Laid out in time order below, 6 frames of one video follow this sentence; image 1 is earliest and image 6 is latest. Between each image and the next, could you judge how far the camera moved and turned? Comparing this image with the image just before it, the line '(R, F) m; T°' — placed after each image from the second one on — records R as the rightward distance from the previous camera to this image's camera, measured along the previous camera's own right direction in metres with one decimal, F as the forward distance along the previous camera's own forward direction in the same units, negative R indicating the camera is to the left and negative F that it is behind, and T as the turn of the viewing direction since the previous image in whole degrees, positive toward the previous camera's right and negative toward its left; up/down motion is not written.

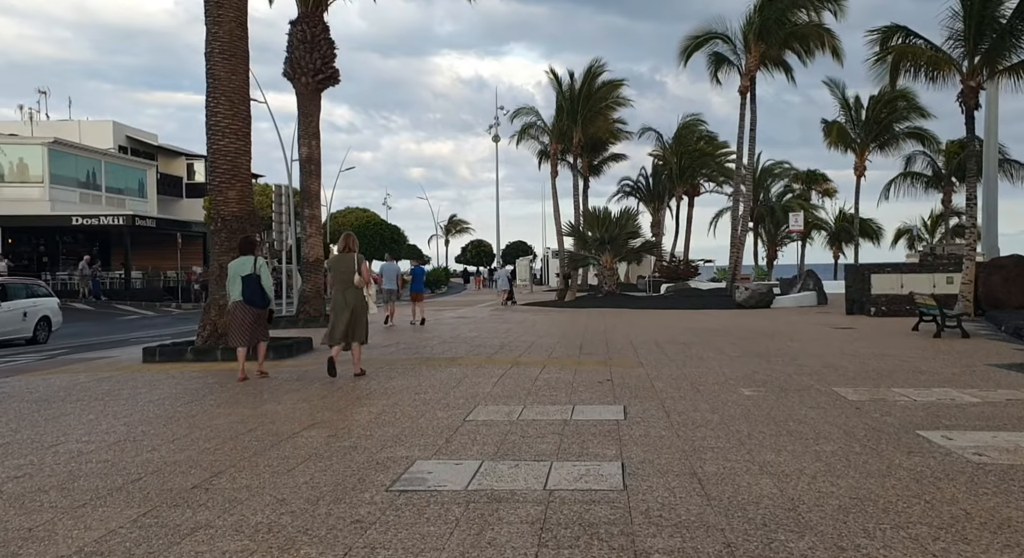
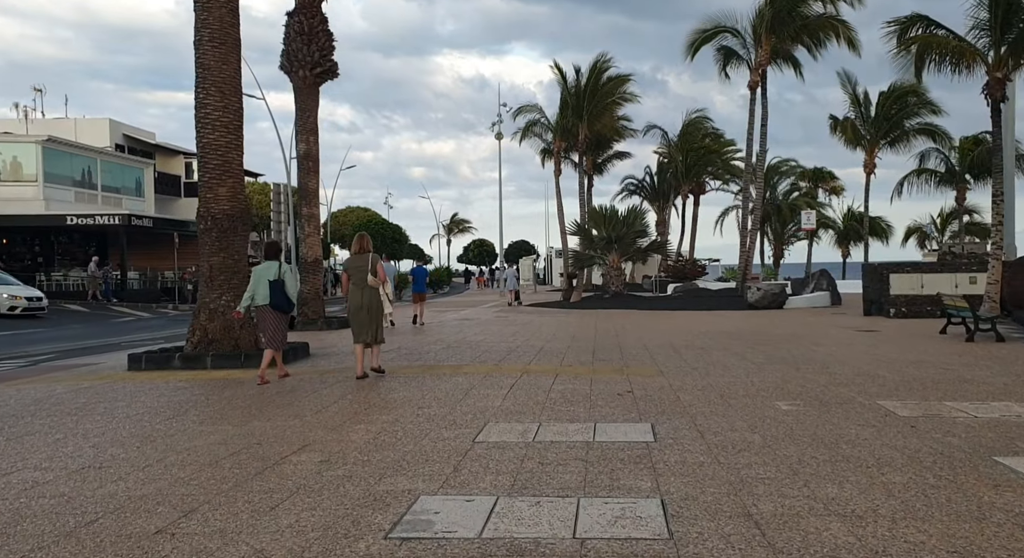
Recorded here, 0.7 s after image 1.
(-0.1, +0.7) m; 0°
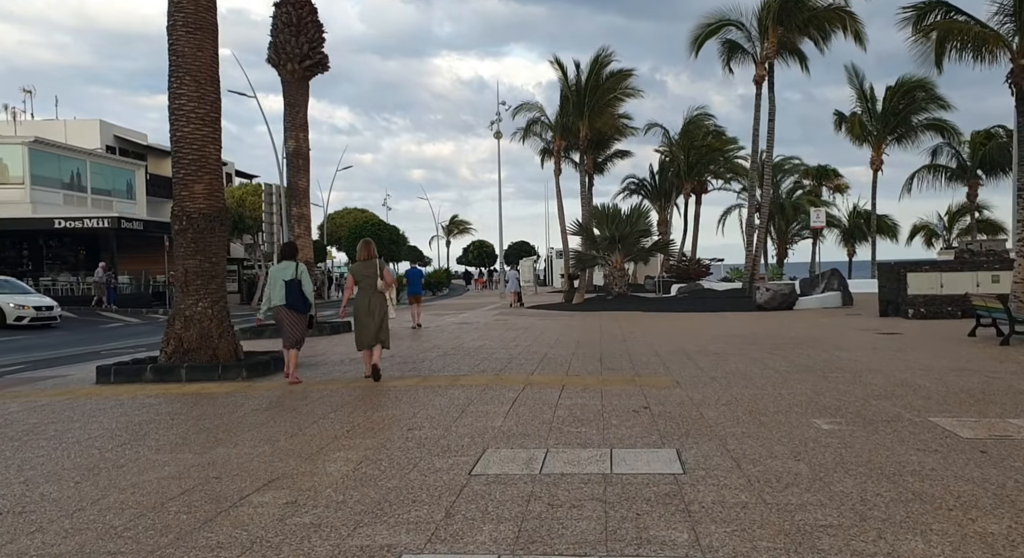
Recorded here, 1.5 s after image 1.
(0.0, +0.8) m; 0°
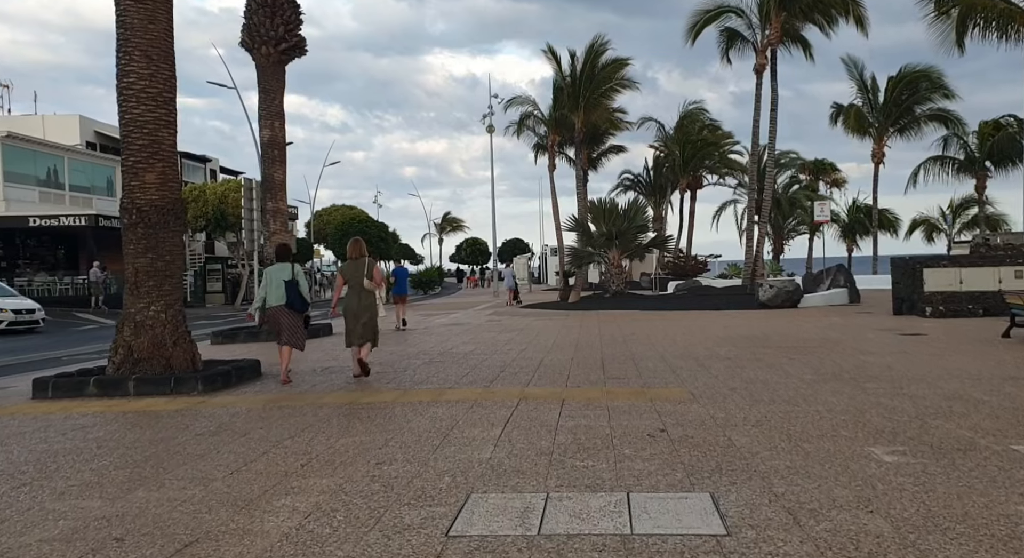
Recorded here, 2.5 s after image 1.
(0.0, +1.1) m; +1°
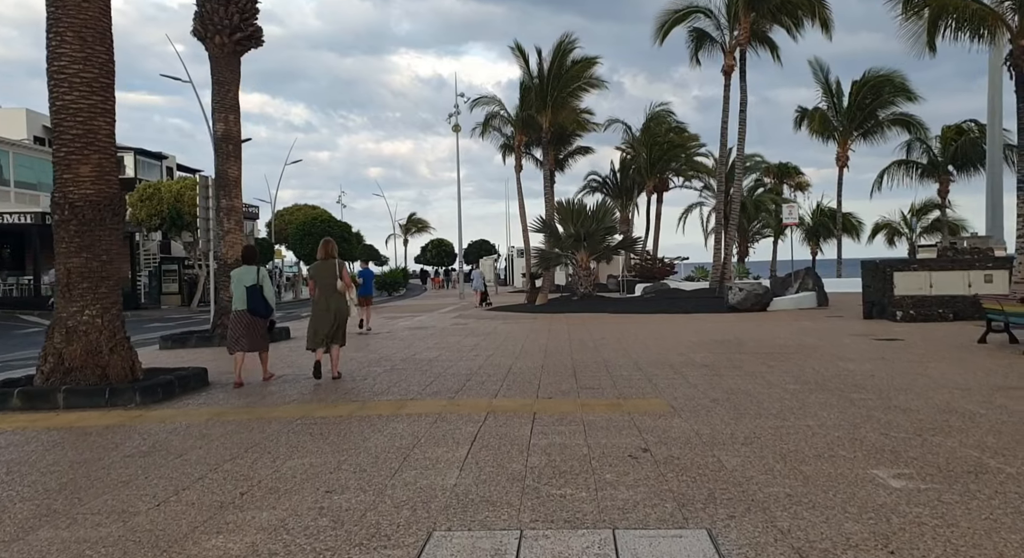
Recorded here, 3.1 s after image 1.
(0.0, +0.6) m; +3°
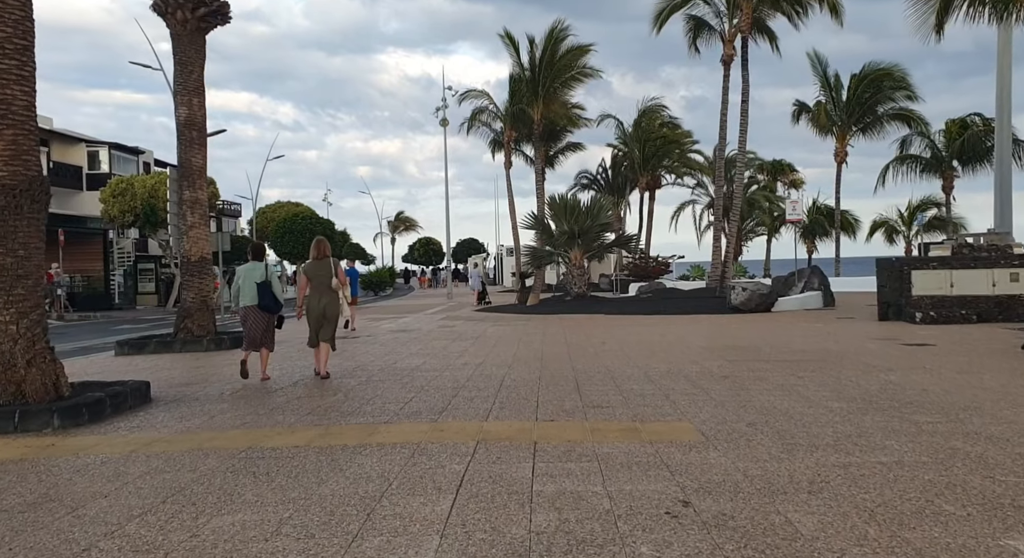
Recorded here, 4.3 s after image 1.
(-0.1, +1.3) m; +1°
